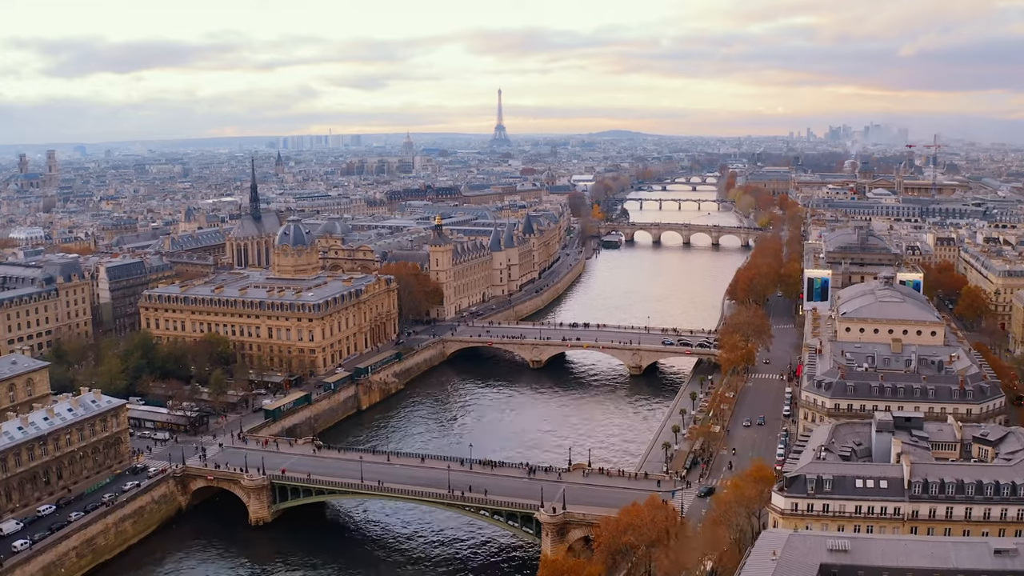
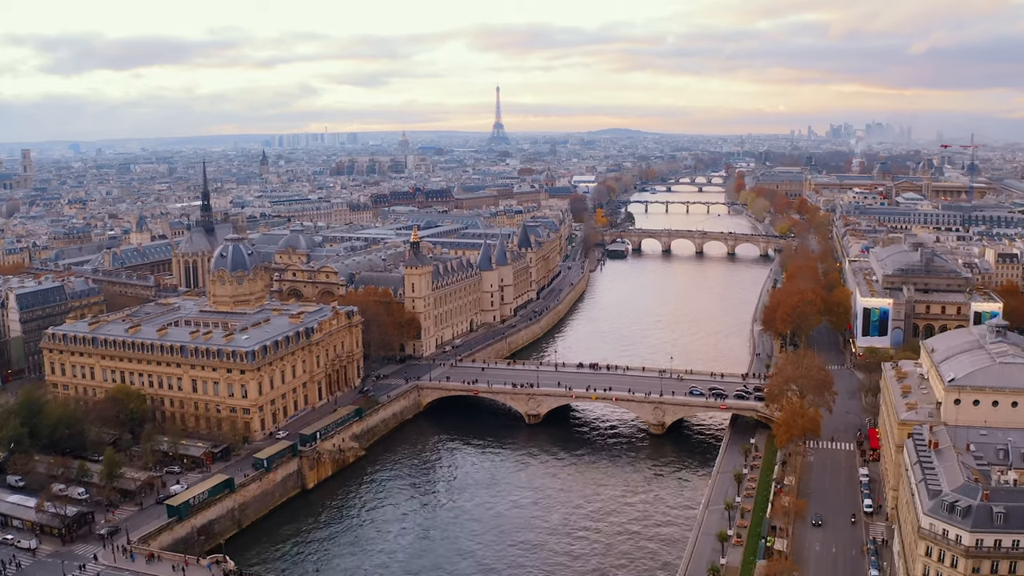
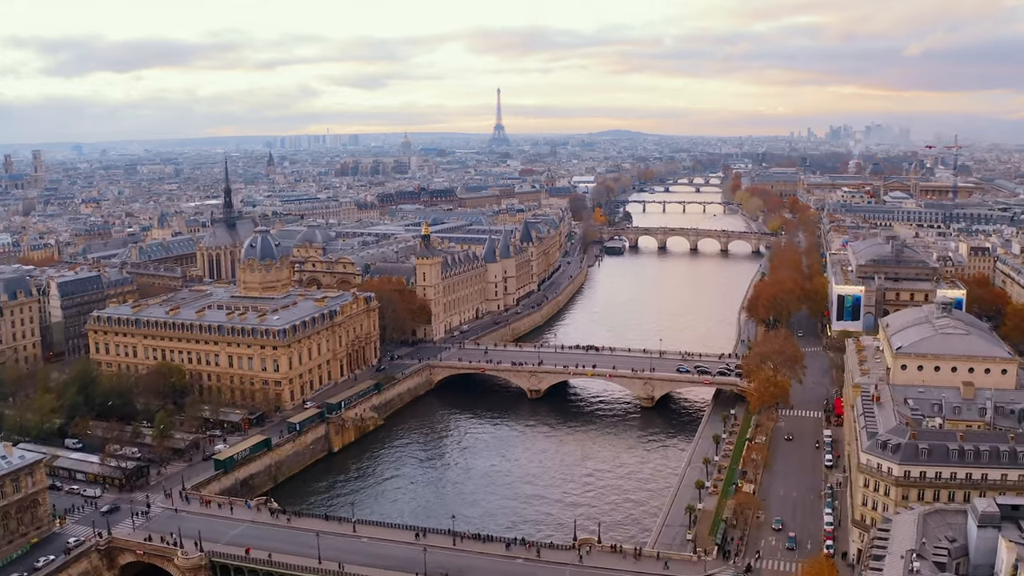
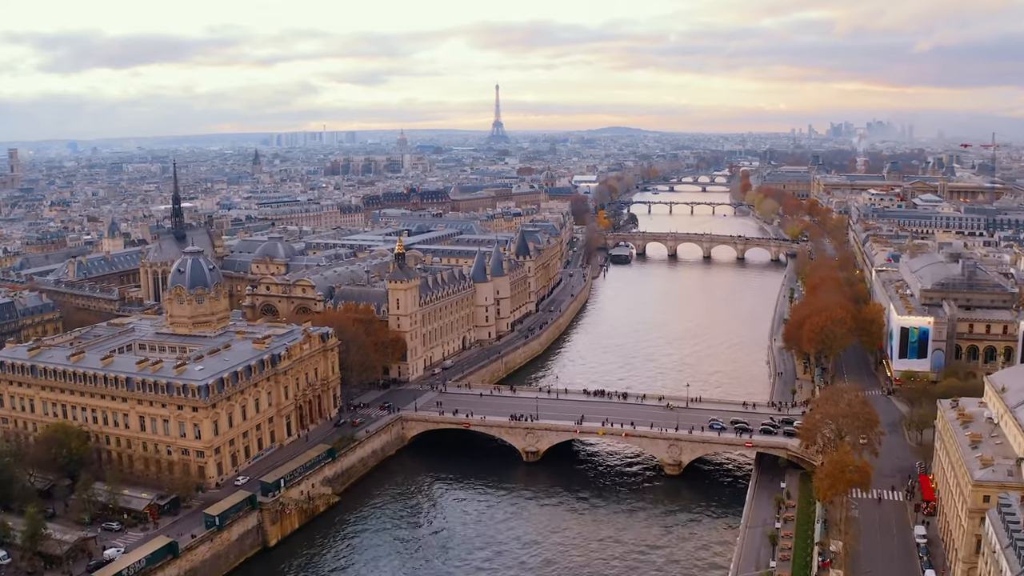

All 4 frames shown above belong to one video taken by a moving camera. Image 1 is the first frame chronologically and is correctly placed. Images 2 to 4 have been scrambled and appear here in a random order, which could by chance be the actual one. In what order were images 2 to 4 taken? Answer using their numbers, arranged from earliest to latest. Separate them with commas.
3, 2, 4
